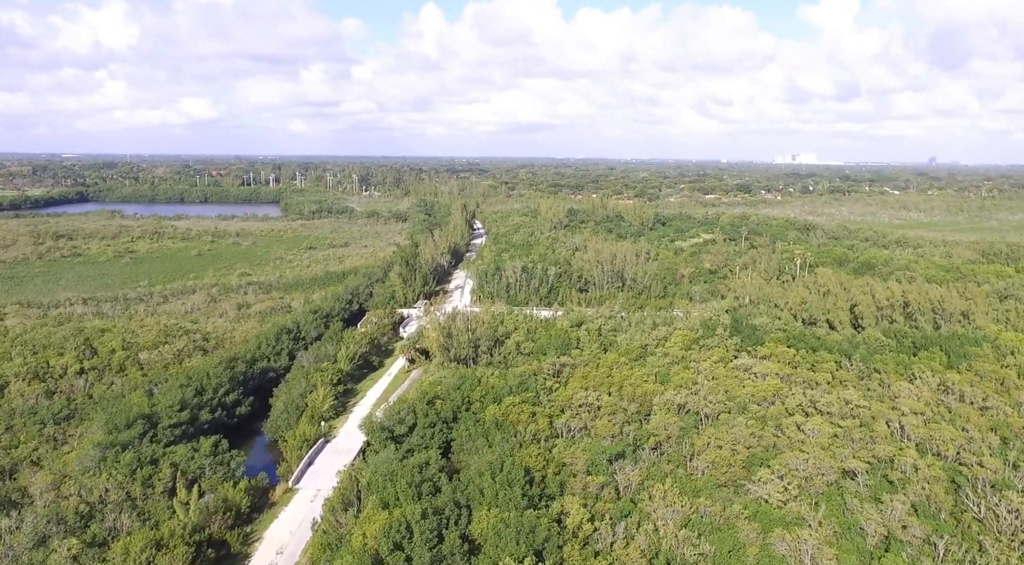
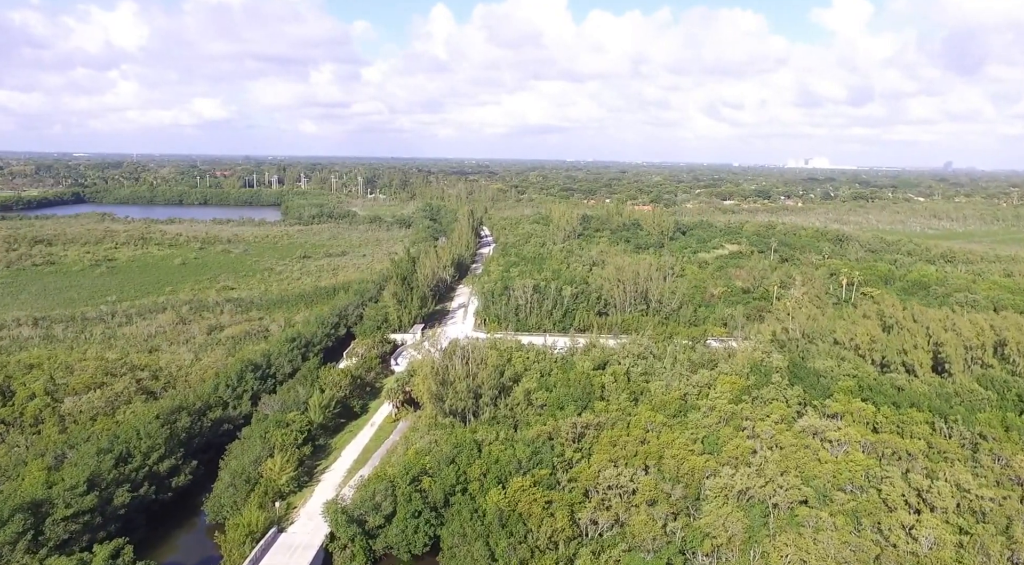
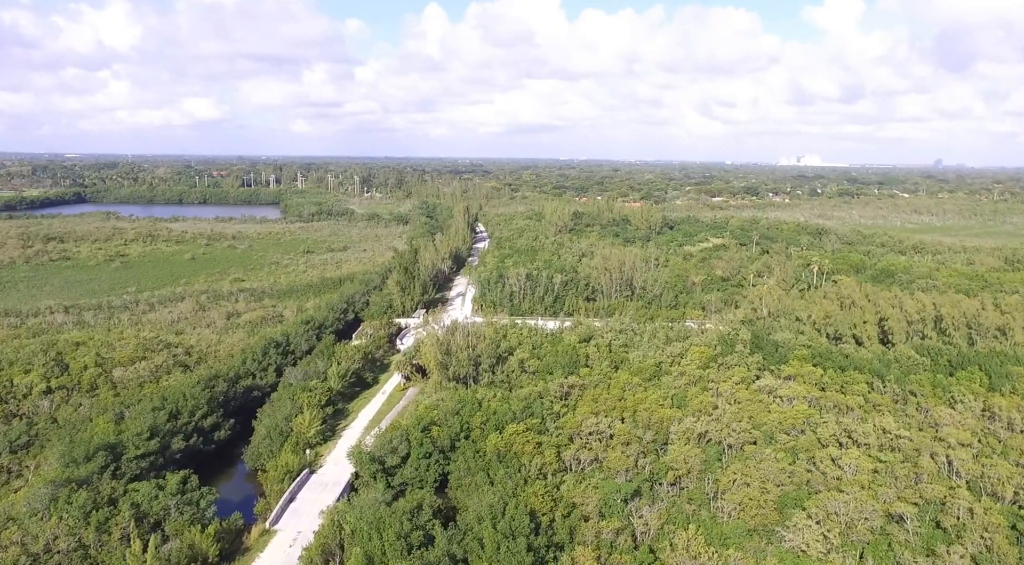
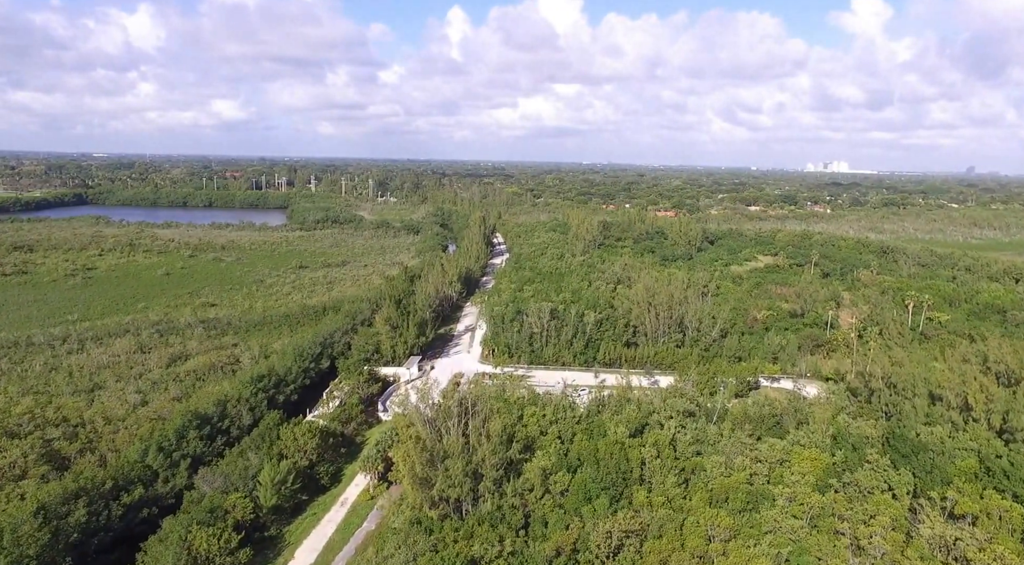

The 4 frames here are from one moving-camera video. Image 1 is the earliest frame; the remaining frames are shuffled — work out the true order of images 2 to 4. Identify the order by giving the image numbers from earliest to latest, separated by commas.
3, 2, 4
